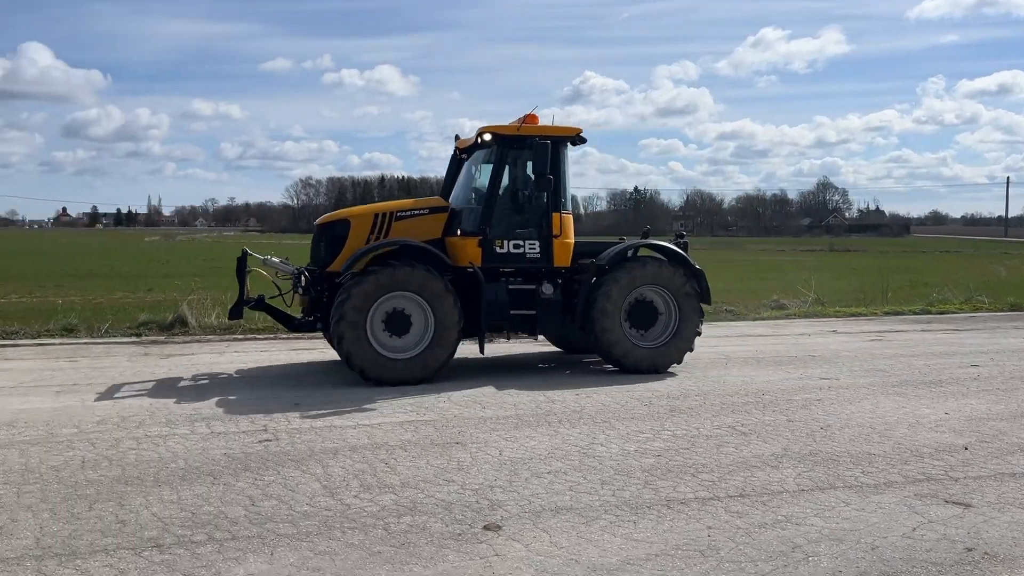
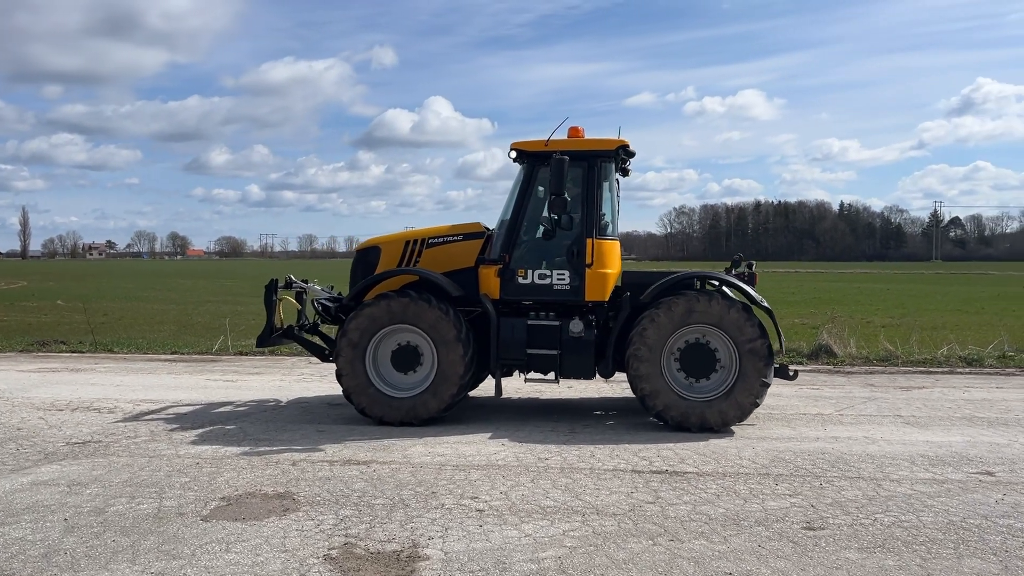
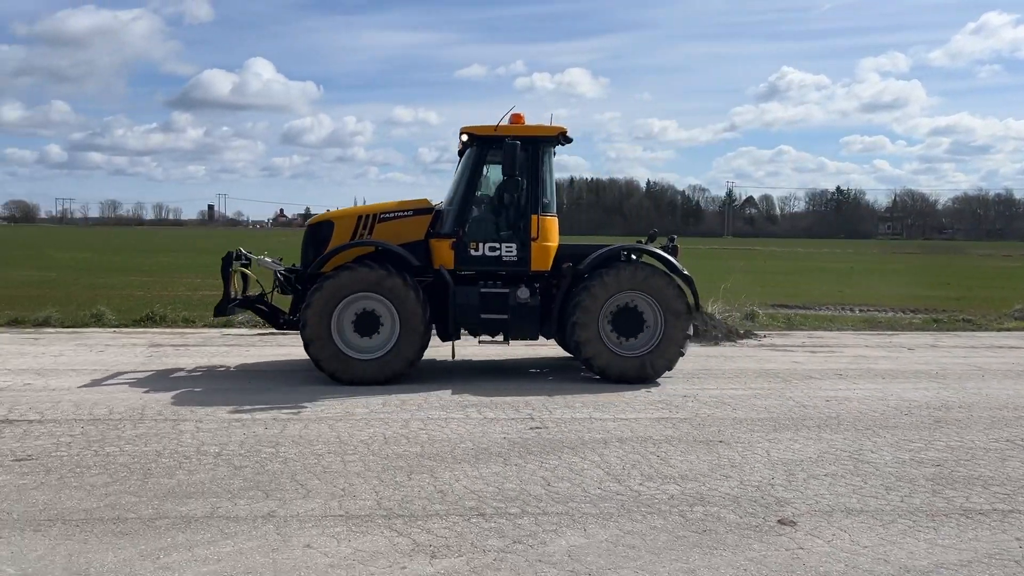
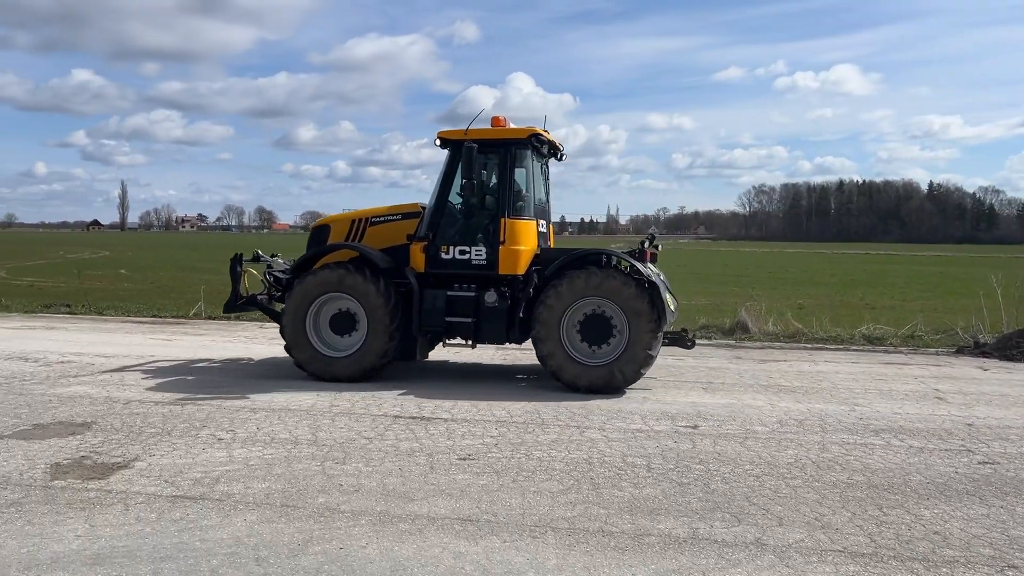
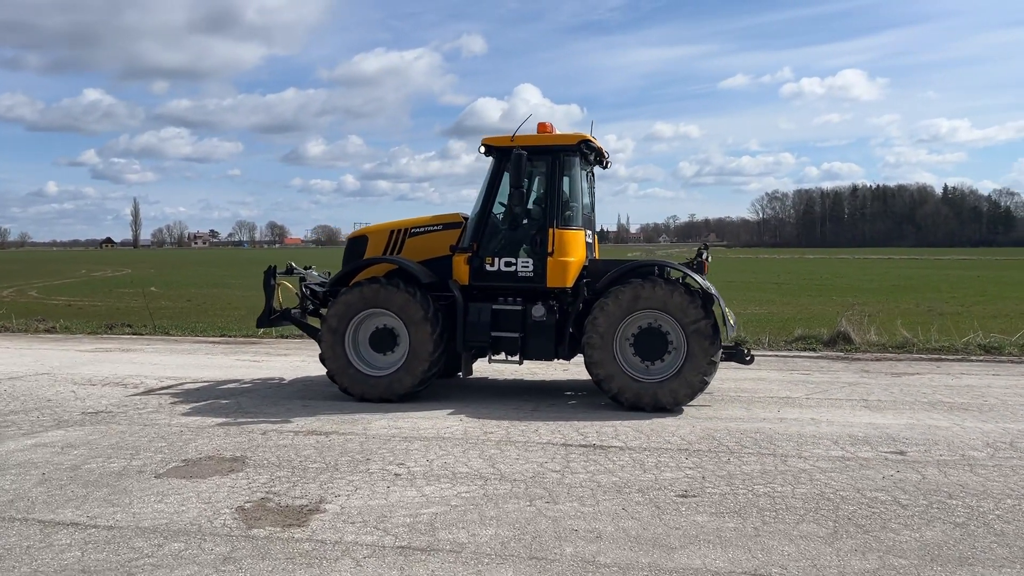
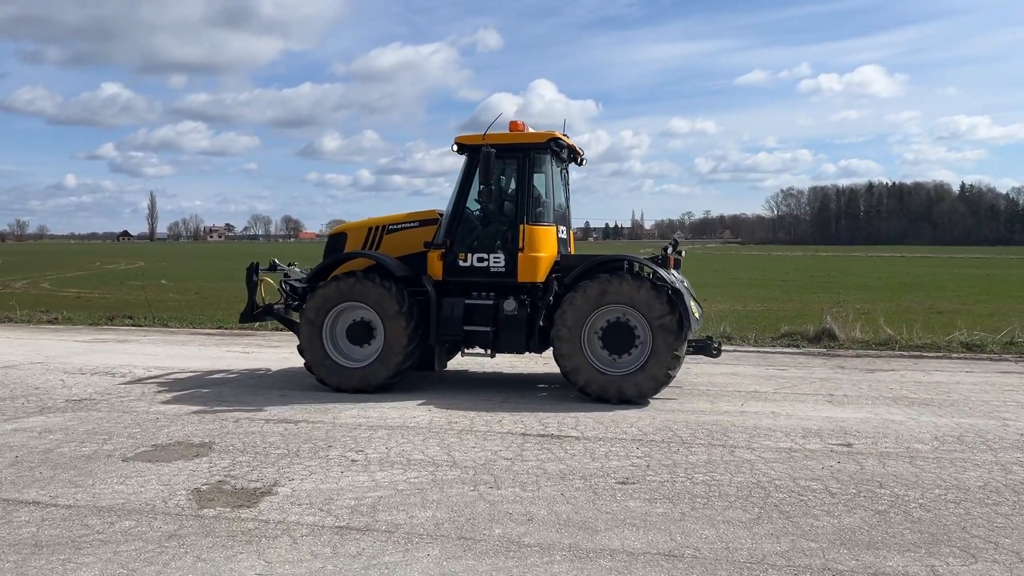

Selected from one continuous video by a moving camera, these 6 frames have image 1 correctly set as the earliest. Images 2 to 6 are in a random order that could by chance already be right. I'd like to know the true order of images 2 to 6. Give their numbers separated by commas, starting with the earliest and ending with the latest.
3, 4, 6, 5, 2
